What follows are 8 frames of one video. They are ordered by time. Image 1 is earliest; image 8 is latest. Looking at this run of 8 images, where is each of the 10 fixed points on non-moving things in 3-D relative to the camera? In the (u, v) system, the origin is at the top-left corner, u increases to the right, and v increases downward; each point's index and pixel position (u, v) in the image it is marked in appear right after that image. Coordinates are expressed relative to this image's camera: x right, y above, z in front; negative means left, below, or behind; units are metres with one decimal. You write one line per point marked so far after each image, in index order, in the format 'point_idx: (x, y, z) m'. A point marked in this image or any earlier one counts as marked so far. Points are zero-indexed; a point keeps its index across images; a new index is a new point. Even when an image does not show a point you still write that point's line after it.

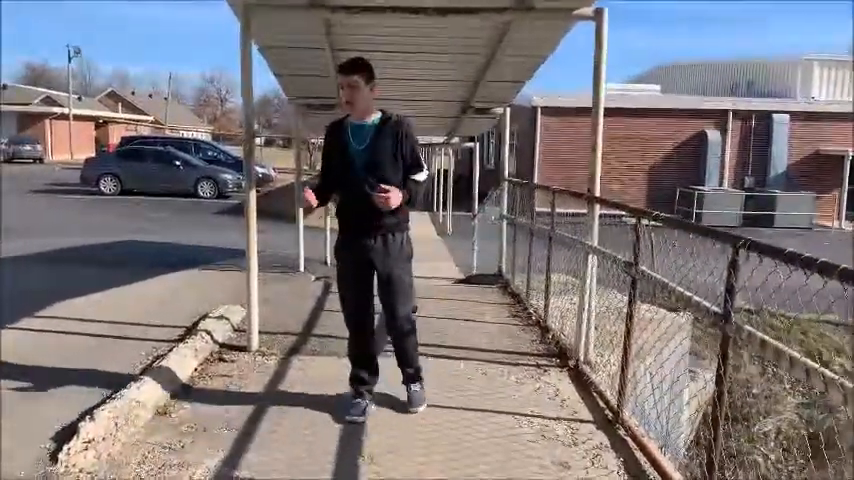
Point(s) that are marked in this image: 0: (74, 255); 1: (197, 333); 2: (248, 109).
0: (-4.5, -0.2, +9.6) m
1: (-1.5, -0.6, +4.8) m
2: (-1.1, +0.8, +4.6) m
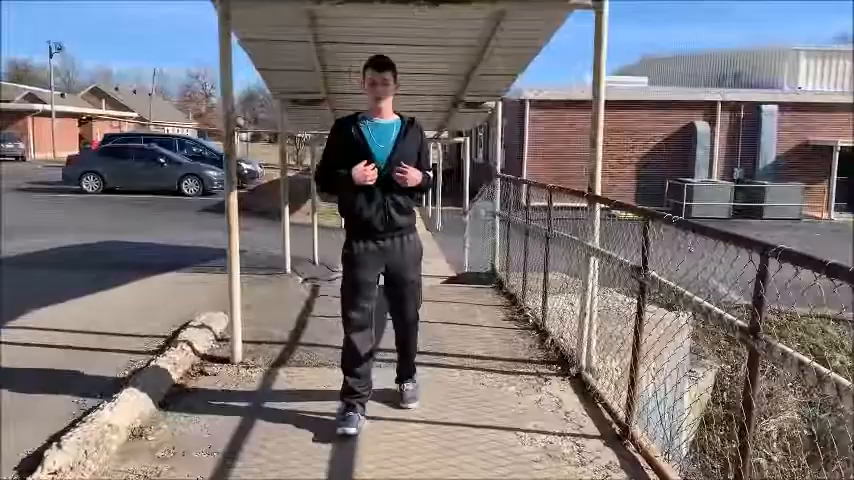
0: (-4.7, -0.2, +9.3) m
1: (-1.5, -0.6, +4.5) m
2: (-1.1, +0.8, +4.3) m
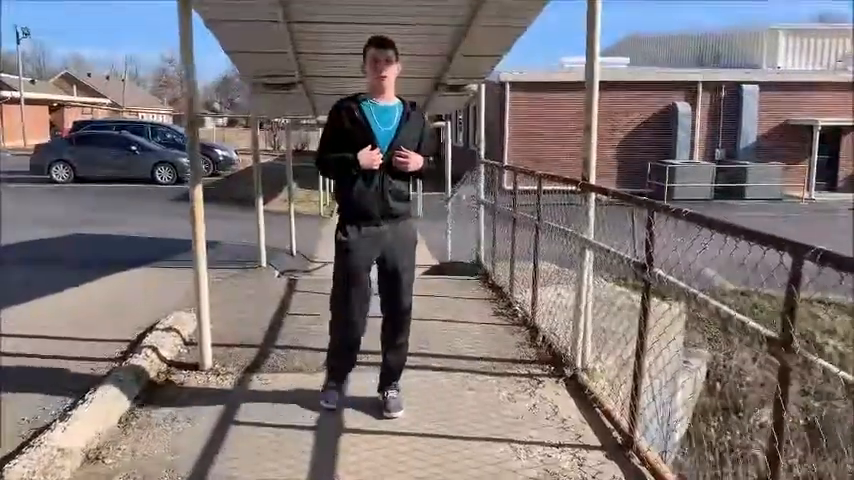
0: (-4.9, -0.1, +8.9) m
1: (-1.6, -0.6, +4.2) m
2: (-1.2, +0.8, +3.9) m
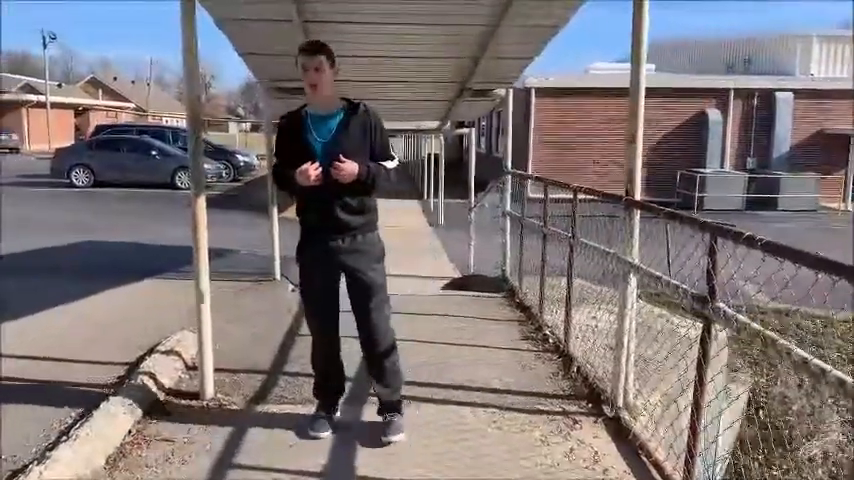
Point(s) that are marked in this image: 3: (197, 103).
0: (-4.6, -0.2, +8.6) m
1: (-1.5, -0.7, +3.8) m
2: (-1.1, +0.7, +3.6) m
3: (-1.1, +0.7, +3.6) m
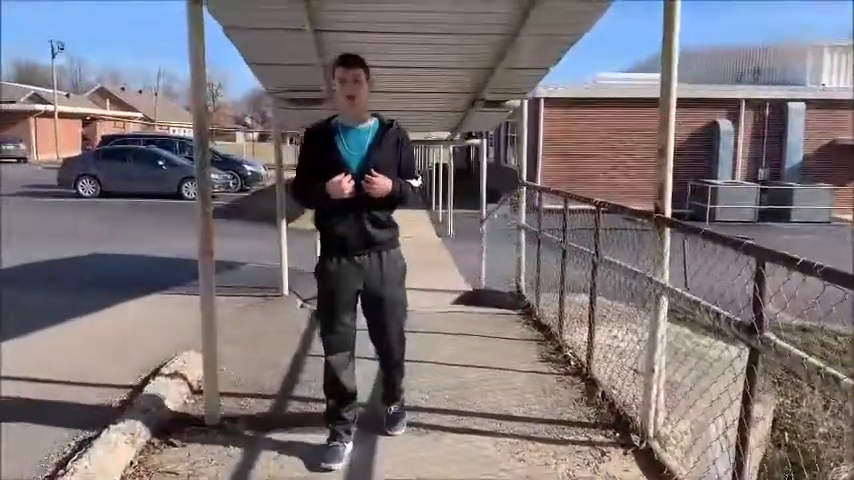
0: (-4.5, -0.4, +8.5) m
1: (-1.4, -0.8, +3.7) m
2: (-1.0, +0.6, +3.4) m
3: (-1.0, +0.6, +3.4) m
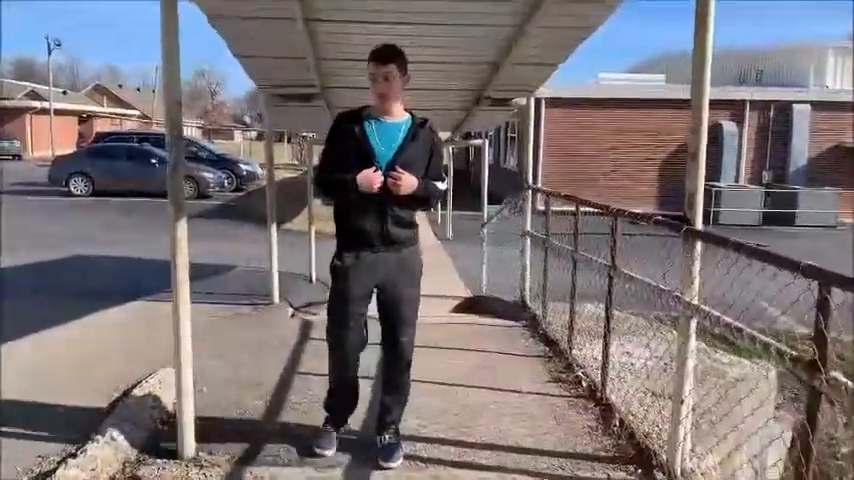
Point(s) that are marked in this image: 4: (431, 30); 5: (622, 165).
0: (-4.5, -0.4, +8.1) m
1: (-1.4, -0.8, +3.3) m
2: (-1.0, +0.6, +3.1) m
3: (-1.0, +0.5, +3.1) m
4: (0.0, +1.2, +4.4) m
5: (+4.8, +1.9, +18.6) m
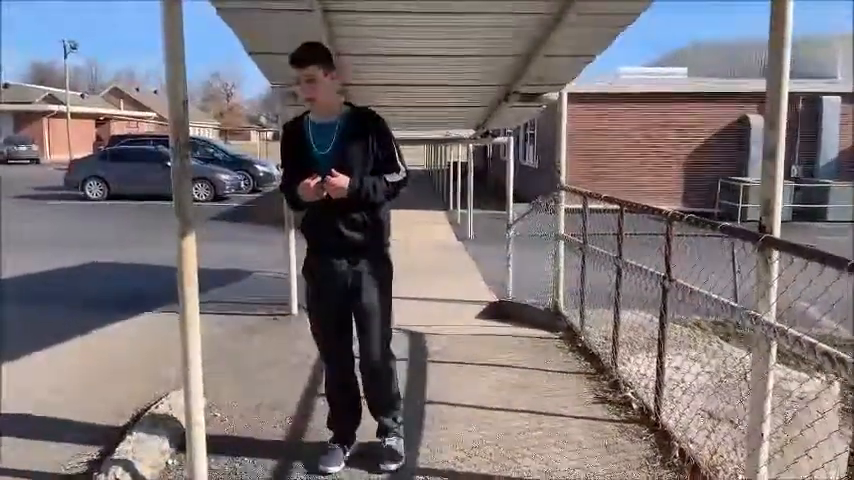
0: (-4.3, -0.5, +7.8) m
1: (-1.3, -0.9, +3.0) m
2: (-0.9, +0.5, +2.7) m
3: (-0.9, +0.5, +2.7) m
4: (+0.2, +1.2, +4.1) m
5: (+5.3, +1.9, +18.1) m
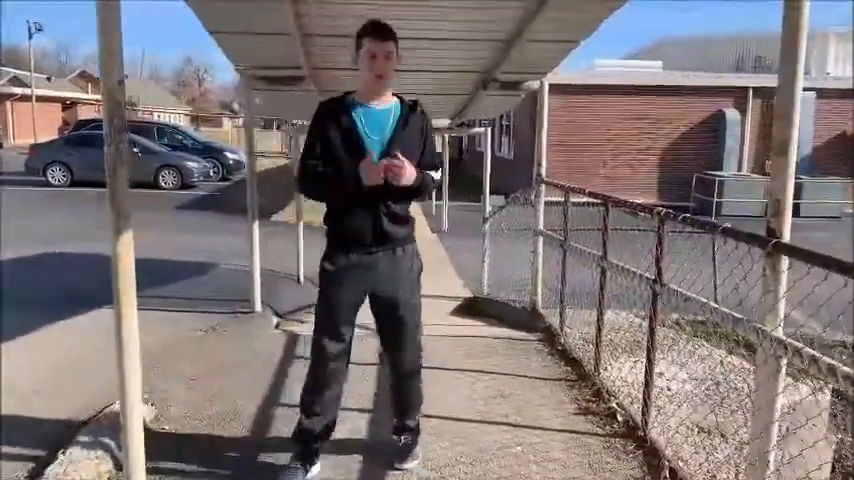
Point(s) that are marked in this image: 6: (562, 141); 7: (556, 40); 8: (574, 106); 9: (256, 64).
0: (-4.5, -0.4, +7.4) m
1: (-1.4, -0.9, +2.6) m
2: (-1.0, +0.5, +2.4) m
3: (-1.0, +0.5, +2.4) m
4: (0.0, +1.2, +3.8) m
5: (+4.7, +2.1, +18.0) m
6: (+3.2, +2.4, +17.9) m
7: (+0.8, +1.2, +4.4) m
8: (+3.4, +3.2, +17.7) m
9: (-1.2, +1.2, +5.1) m
